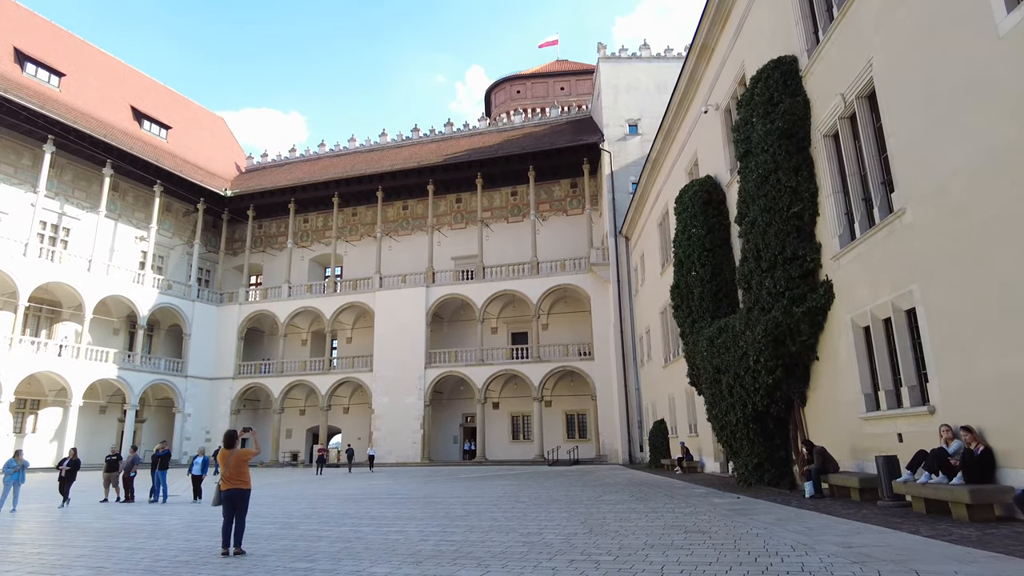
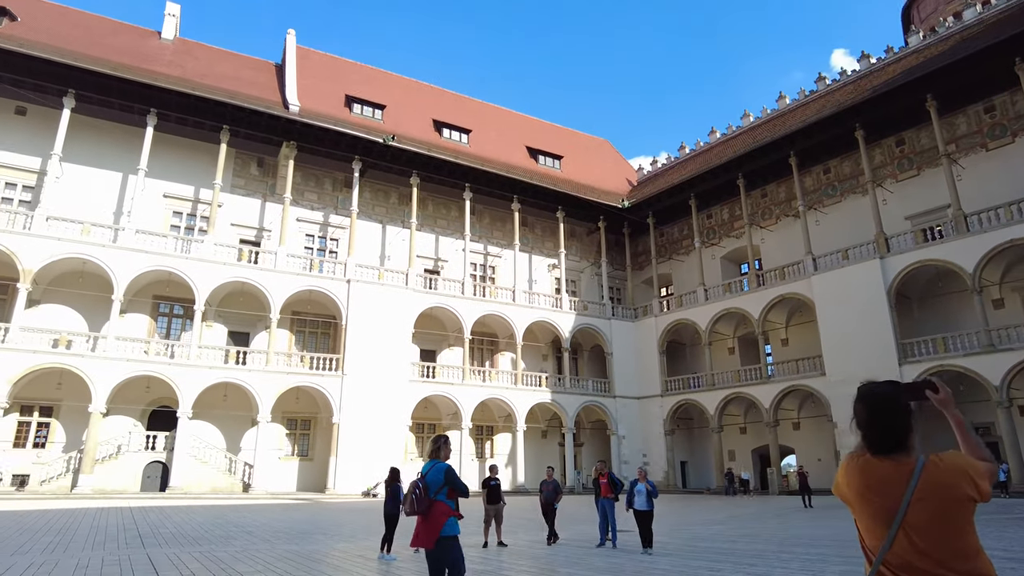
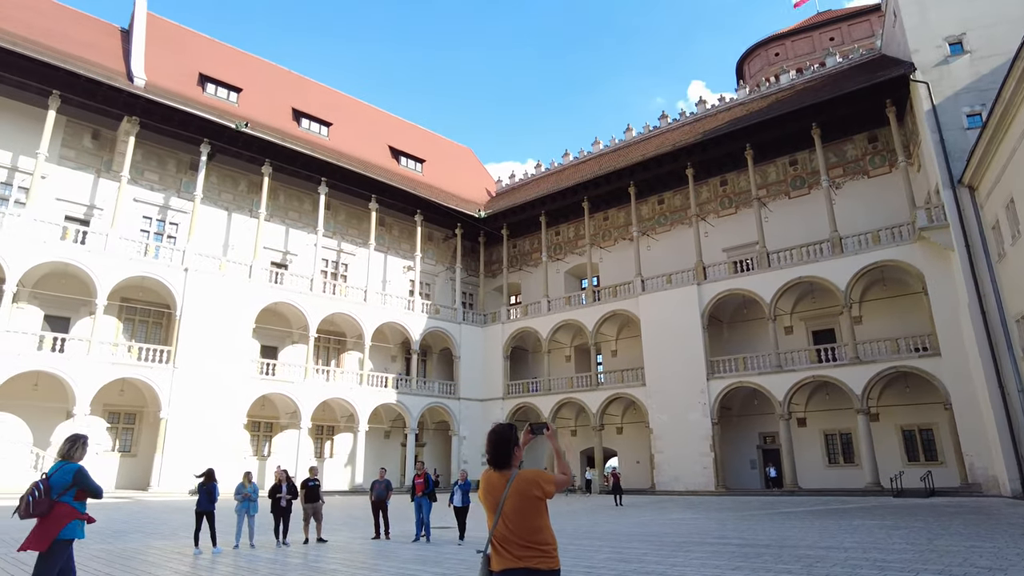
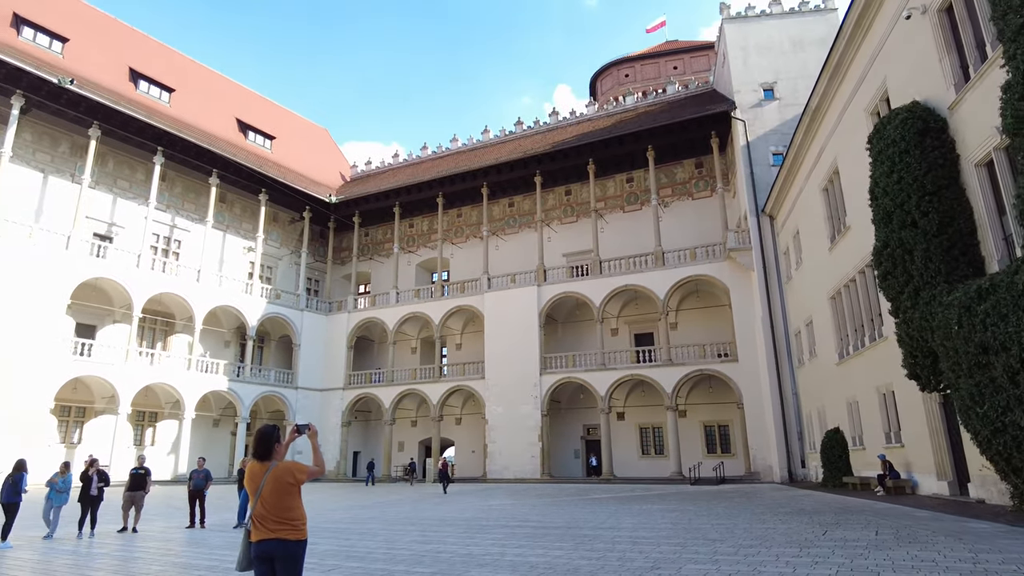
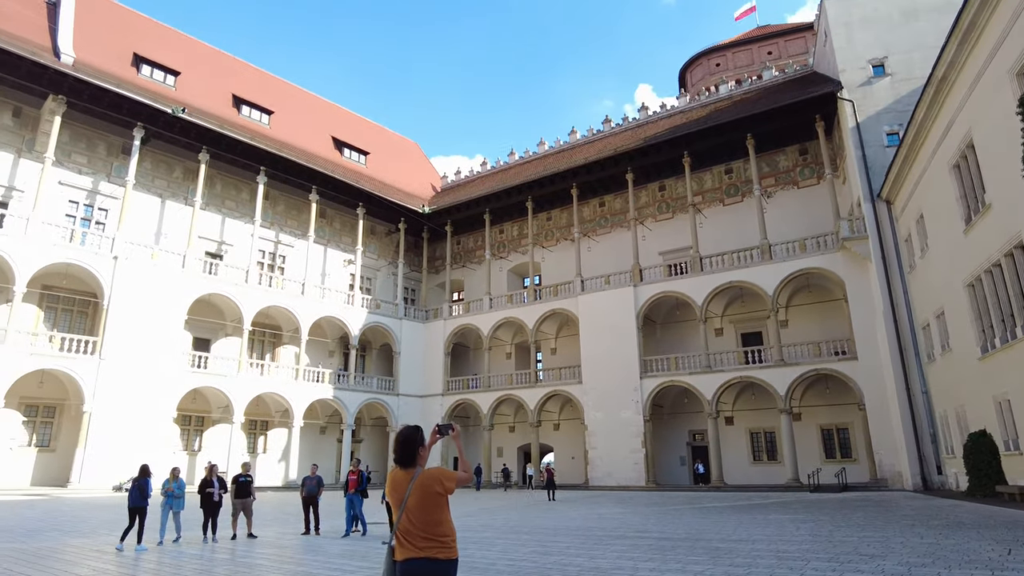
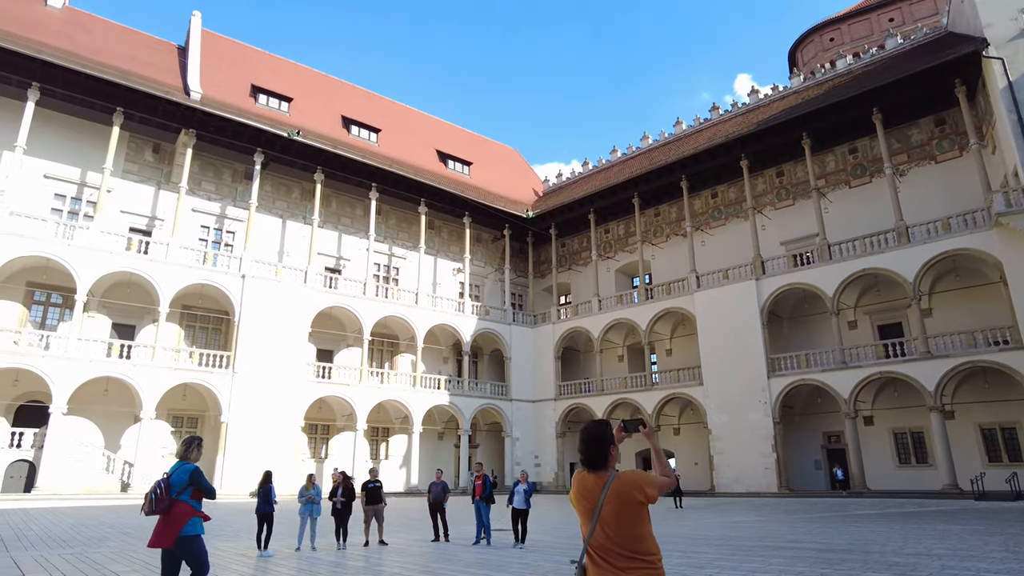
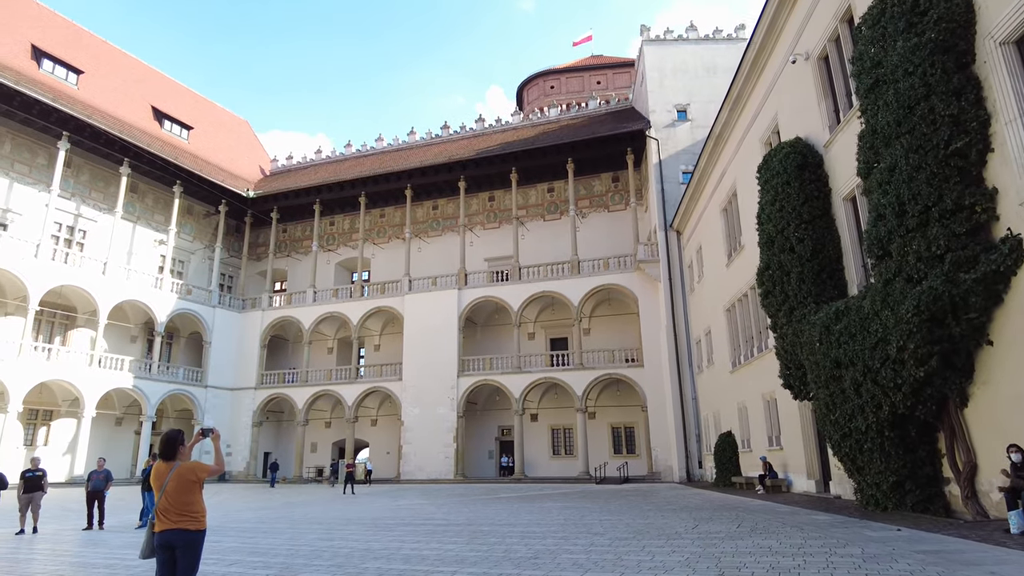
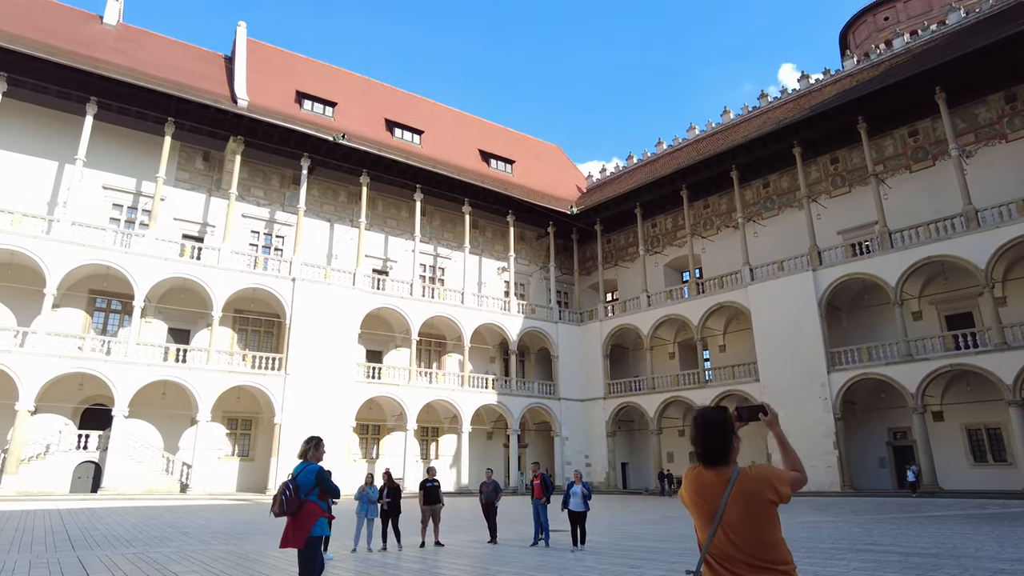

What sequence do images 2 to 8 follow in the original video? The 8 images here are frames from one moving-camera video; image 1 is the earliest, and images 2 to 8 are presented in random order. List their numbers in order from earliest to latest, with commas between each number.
7, 4, 5, 3, 6, 8, 2
